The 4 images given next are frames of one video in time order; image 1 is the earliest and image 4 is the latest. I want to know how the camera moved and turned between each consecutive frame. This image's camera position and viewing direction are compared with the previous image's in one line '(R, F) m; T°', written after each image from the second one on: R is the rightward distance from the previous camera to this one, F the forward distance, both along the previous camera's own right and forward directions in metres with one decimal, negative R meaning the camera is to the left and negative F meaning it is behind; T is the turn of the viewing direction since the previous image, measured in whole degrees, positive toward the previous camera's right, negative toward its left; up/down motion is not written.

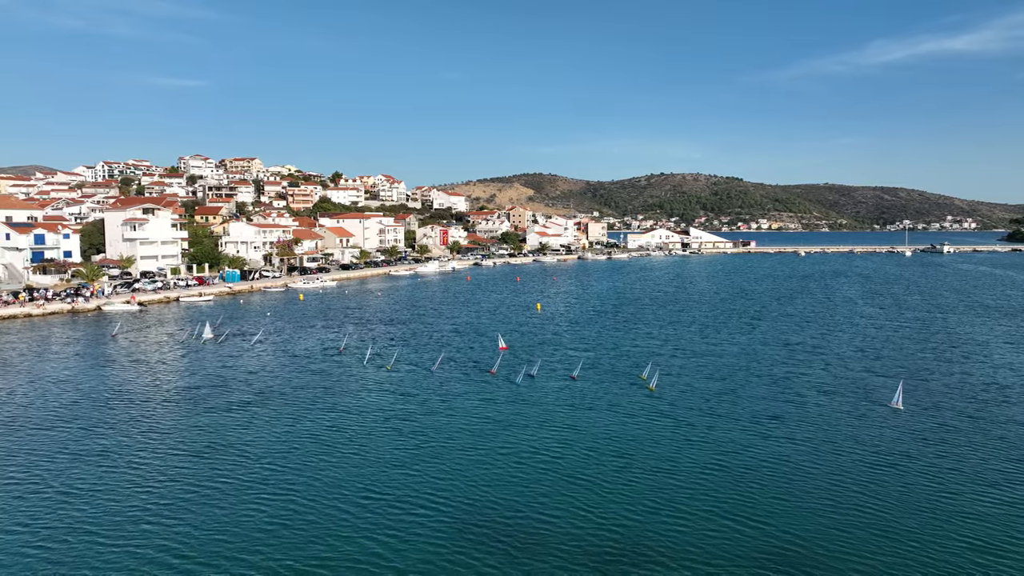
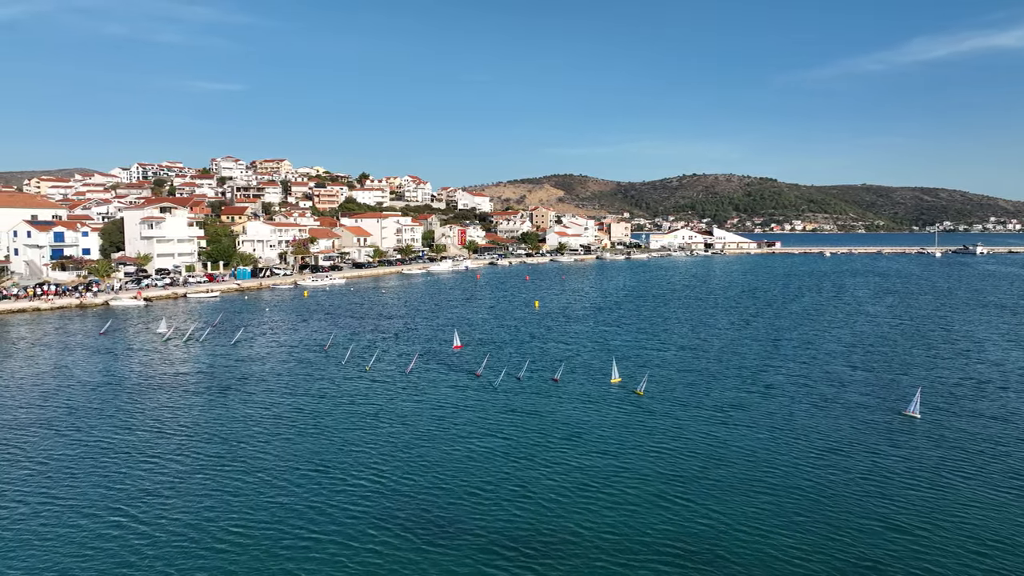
(+2.4, -0.8) m; -2°
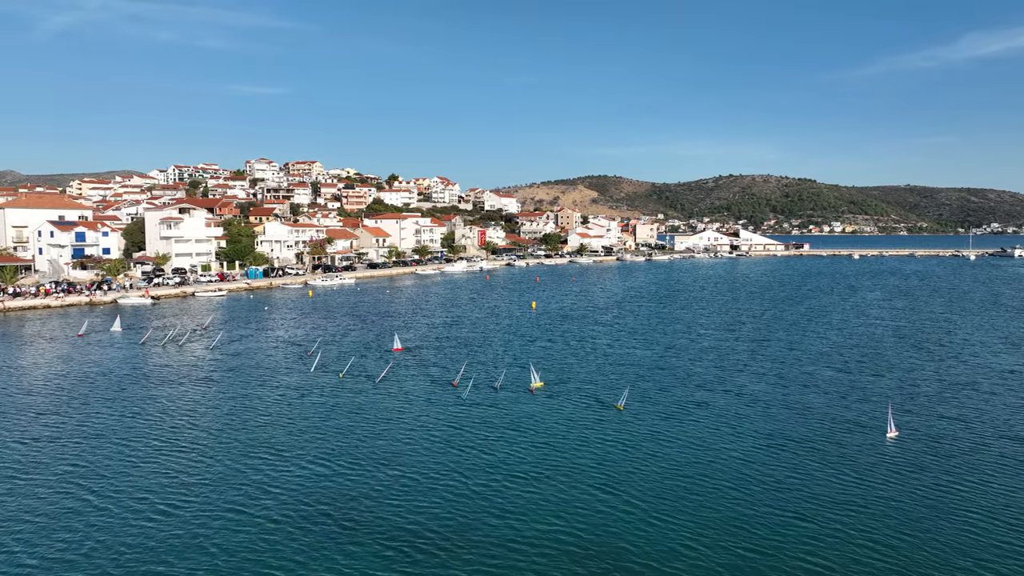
(+2.6, -1.0) m; -2°
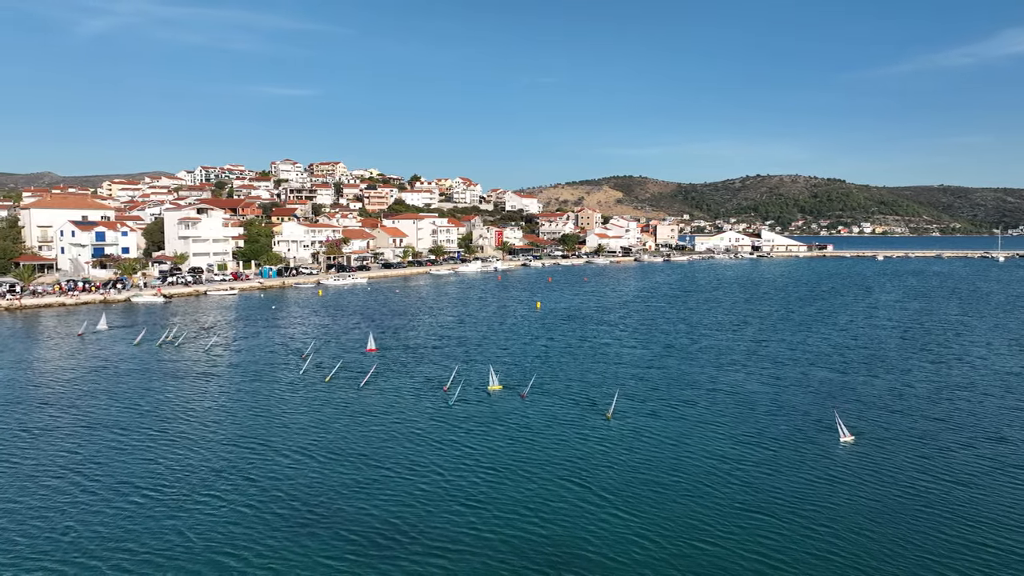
(+1.4, -0.4) m; -2°
